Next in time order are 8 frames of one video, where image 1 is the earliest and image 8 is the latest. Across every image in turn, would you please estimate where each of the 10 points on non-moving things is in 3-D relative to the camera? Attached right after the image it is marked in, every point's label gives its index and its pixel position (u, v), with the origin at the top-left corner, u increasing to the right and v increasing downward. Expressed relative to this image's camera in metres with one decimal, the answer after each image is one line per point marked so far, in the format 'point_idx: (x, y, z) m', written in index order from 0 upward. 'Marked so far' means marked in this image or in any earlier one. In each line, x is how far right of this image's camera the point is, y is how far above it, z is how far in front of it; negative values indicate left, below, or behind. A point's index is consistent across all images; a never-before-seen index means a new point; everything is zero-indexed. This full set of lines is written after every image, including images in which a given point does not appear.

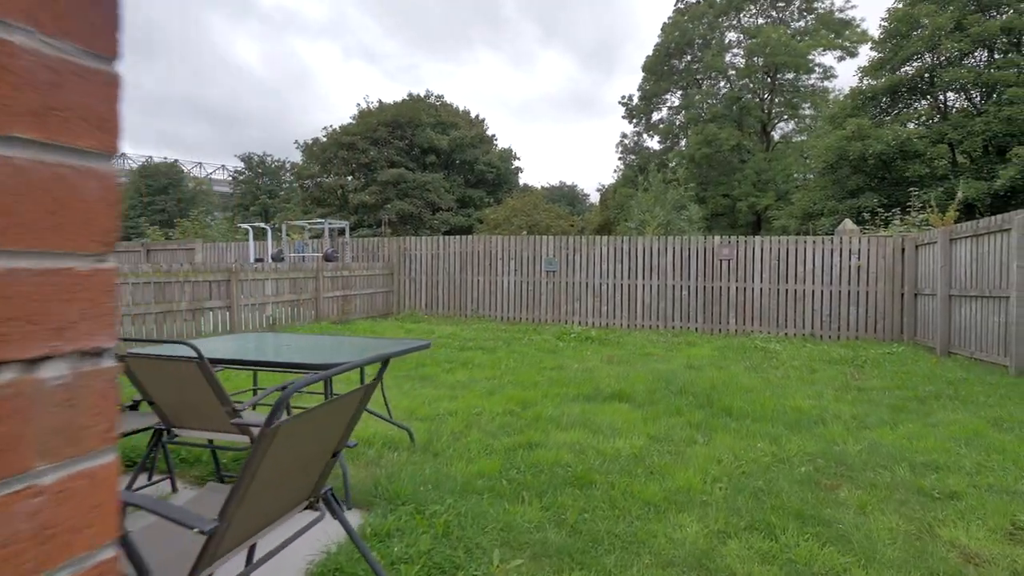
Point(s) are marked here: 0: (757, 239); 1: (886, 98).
0: (+4.3, +0.9, +9.6) m
1: (+12.5, +6.4, +18.7) m
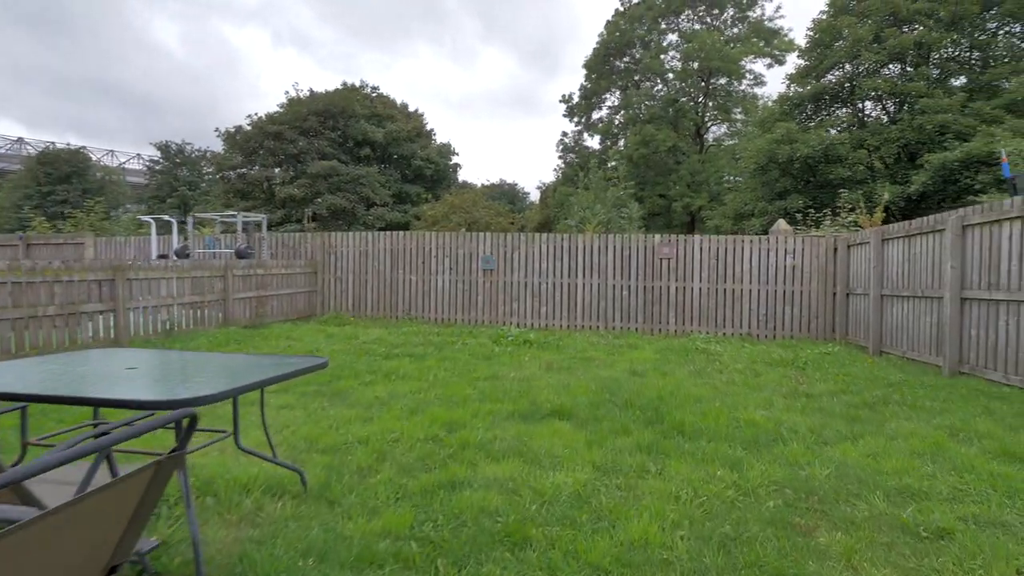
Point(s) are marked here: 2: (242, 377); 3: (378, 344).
0: (+3.2, +0.9, +9.5) m
1: (+10.3, +6.5, +19.3) m
2: (-1.0, -0.4, +2.4) m
3: (-1.8, -0.7, +7.2) m
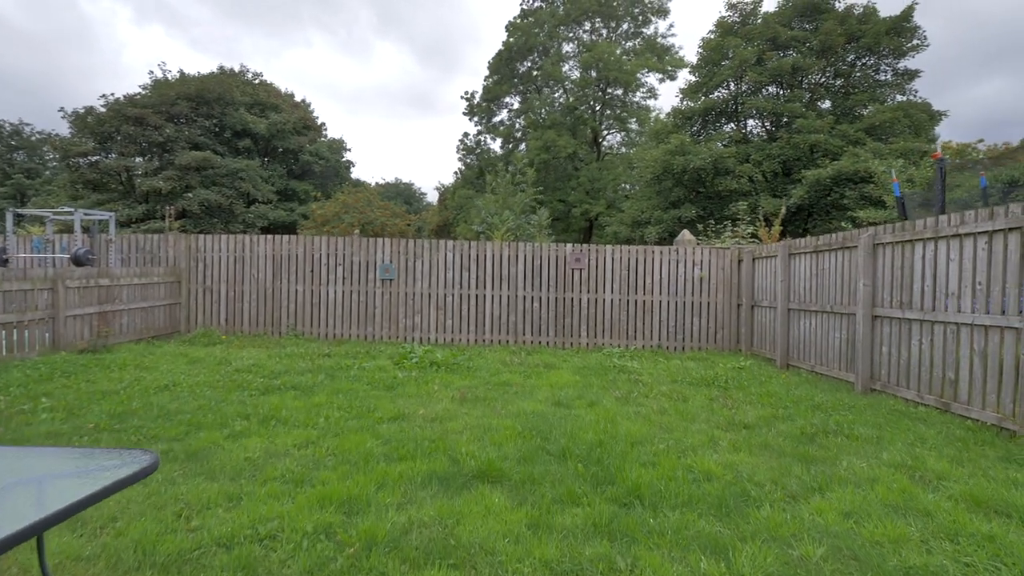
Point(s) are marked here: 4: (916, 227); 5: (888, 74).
0: (+1.6, +0.7, +9.2) m
1: (+6.8, +6.3, +20.2) m
2: (-1.1, -0.6, +1.5) m
3: (-2.9, -0.9, +6.1) m
4: (+3.9, +0.6, +5.2) m
5: (+13.0, +7.4, +18.9) m
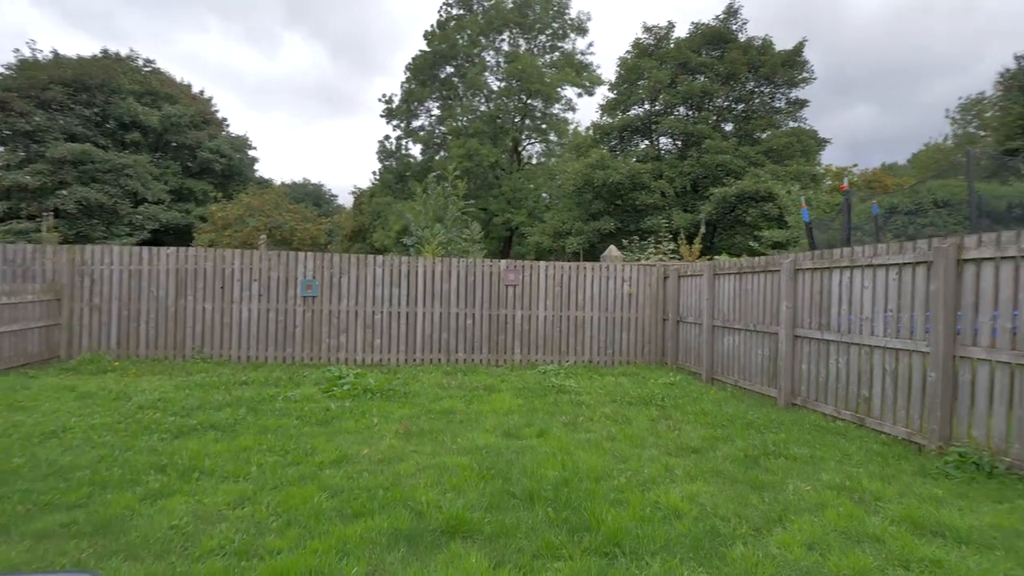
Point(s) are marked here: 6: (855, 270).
0: (+0.5, +0.4, +9.3) m
1: (+3.8, +5.9, +21.0) m
2: (-1.0, -0.8, +1.2) m
3: (-3.4, -1.2, +5.4) m
4: (+3.3, +0.3, +5.6) m
5: (+10.2, +7.1, +20.6) m
6: (+3.4, +0.2, +5.3) m
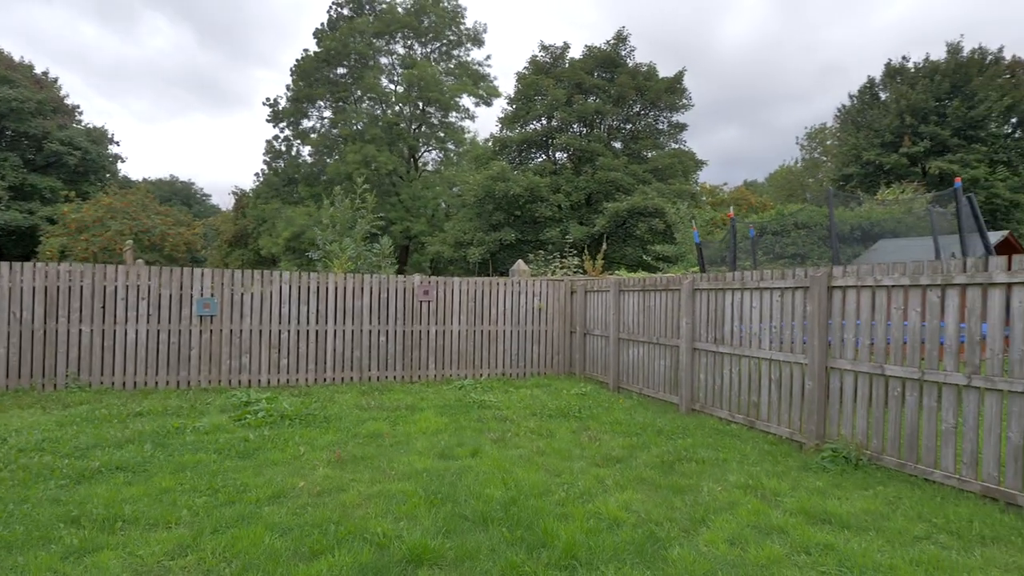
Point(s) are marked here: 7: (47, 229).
0: (-1.0, +0.1, +9.4) m
1: (0.0, +5.5, +21.6) m
2: (-0.9, -1.0, +1.1) m
3: (-4.1, -1.4, +4.8) m
4: (+2.5, +0.1, +6.4) m
5: (+6.3, +6.7, +22.5) m
6: (+2.6, 0.0, +6.1) m
7: (-15.0, +1.9, +17.0) m
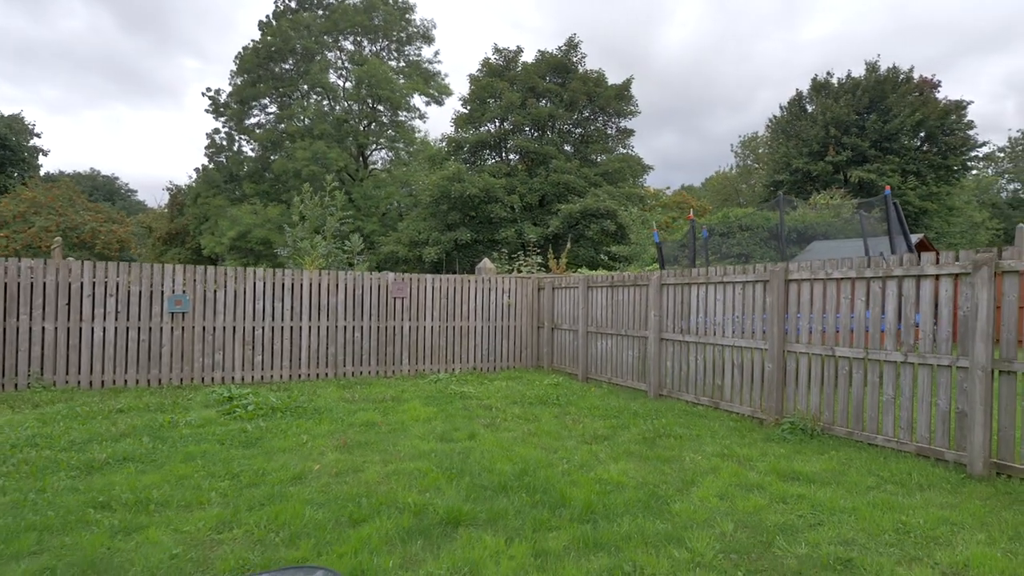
0: (-1.5, +0.2, +9.6) m
1: (-1.8, +5.5, +21.9) m
2: (-0.5, -0.9, +1.4) m
3: (-4.1, -1.4, +4.8) m
4: (+2.3, +0.2, +7.0) m
5: (+4.4, +6.8, +23.4) m
6: (+2.4, 0.0, +6.7) m
7: (-16.2, +1.9, +15.8) m
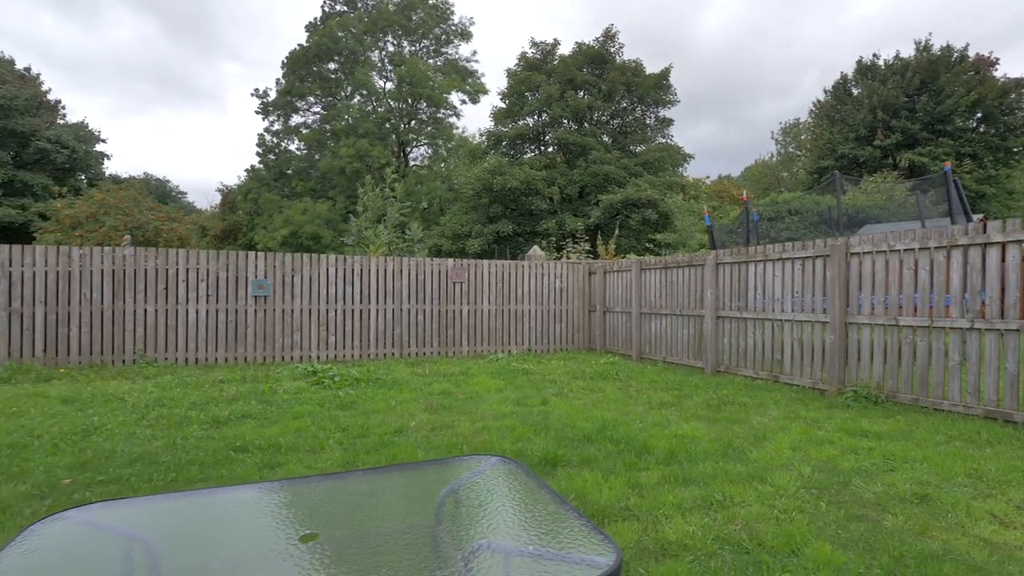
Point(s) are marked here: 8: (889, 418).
0: (-0.5, +0.5, +10.0) m
1: (-0.1, +5.9, +22.2) m
2: (-0.1, -0.7, +1.8) m
3: (-3.4, -1.2, +5.4) m
4: (+3.1, +0.5, +7.2) m
5: (+6.1, +7.2, +23.4) m
6: (+3.2, +0.3, +6.9) m
7: (-14.8, +2.1, +17.1) m
8: (+3.4, -1.2, +4.9) m
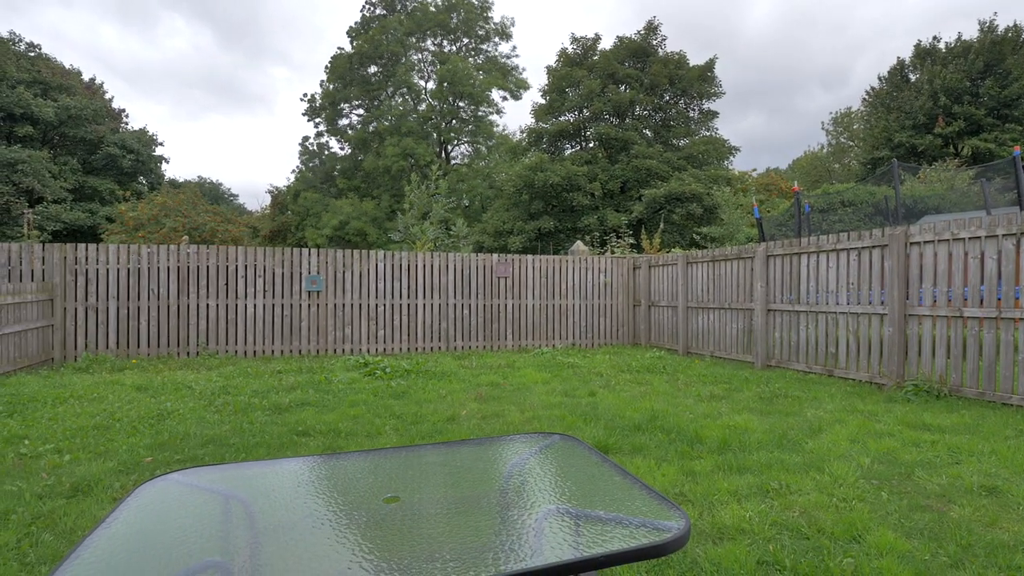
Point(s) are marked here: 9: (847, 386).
0: (+0.3, +0.6, +10.1) m
1: (+1.6, +6.1, +22.2) m
2: (+0.2, -0.6, +1.9) m
3: (-2.9, -1.1, +5.7) m
4: (+3.7, +0.6, +7.0) m
5: (+7.9, +7.4, +22.9) m
6: (+3.8, +0.4, +6.7) m
7: (-13.5, +2.1, +18.2) m
8: (+3.8, -1.1, +4.7) m
9: (+3.7, -1.1, +6.0) m
